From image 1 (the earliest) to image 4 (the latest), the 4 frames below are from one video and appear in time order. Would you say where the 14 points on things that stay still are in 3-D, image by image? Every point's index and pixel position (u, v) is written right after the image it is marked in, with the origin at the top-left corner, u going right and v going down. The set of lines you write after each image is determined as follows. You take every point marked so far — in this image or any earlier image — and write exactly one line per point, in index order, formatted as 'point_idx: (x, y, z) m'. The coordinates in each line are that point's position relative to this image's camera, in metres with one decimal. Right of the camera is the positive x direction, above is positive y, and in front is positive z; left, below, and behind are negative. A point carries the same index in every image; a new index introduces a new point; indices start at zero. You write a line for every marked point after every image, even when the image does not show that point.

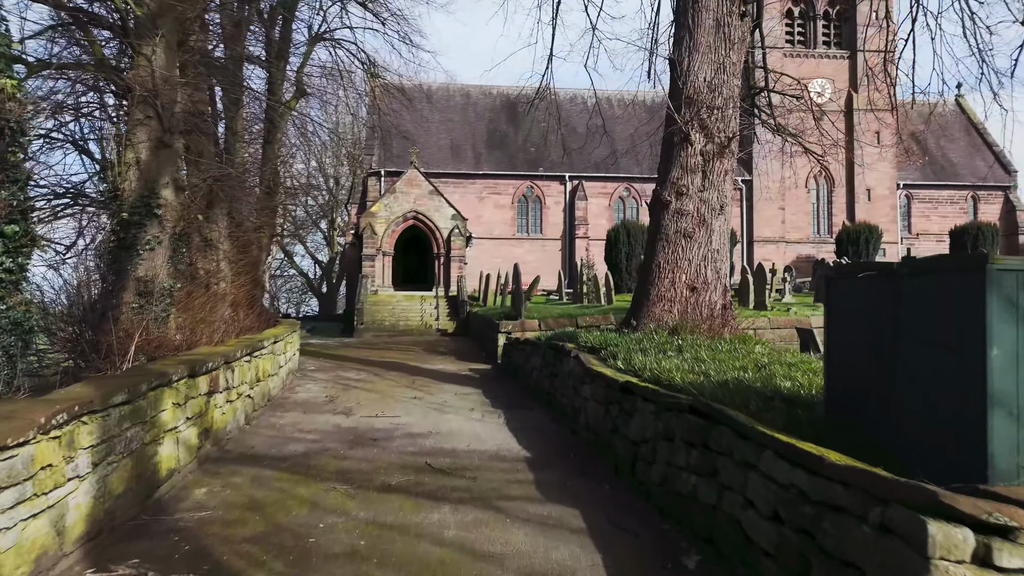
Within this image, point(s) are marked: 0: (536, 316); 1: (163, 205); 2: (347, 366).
0: (+0.4, -0.4, +10.6) m
1: (-3.3, +0.8, +6.8) m
2: (-2.2, -1.0, +9.4) m
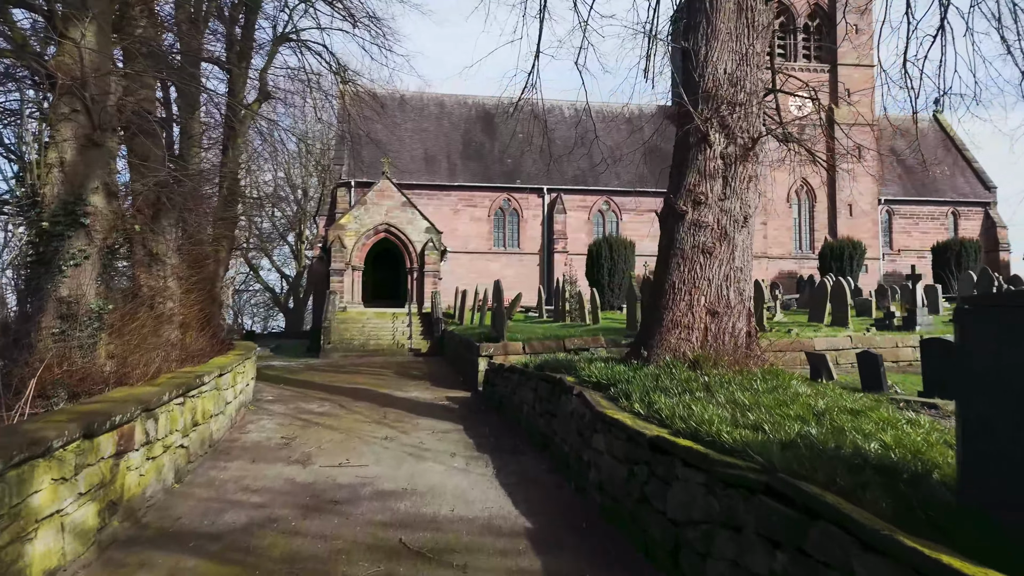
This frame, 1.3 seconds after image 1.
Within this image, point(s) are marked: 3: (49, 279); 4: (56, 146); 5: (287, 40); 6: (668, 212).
0: (+0.1, -0.7, +9.7) m
1: (-3.4, +0.6, +5.8) m
2: (-2.4, -1.3, +8.4) m
3: (-3.5, +0.1, +5.4) m
4: (-3.6, +1.1, +5.6) m
5: (-4.3, +4.7, +13.4) m
6: (+1.1, +0.5, +5.1) m
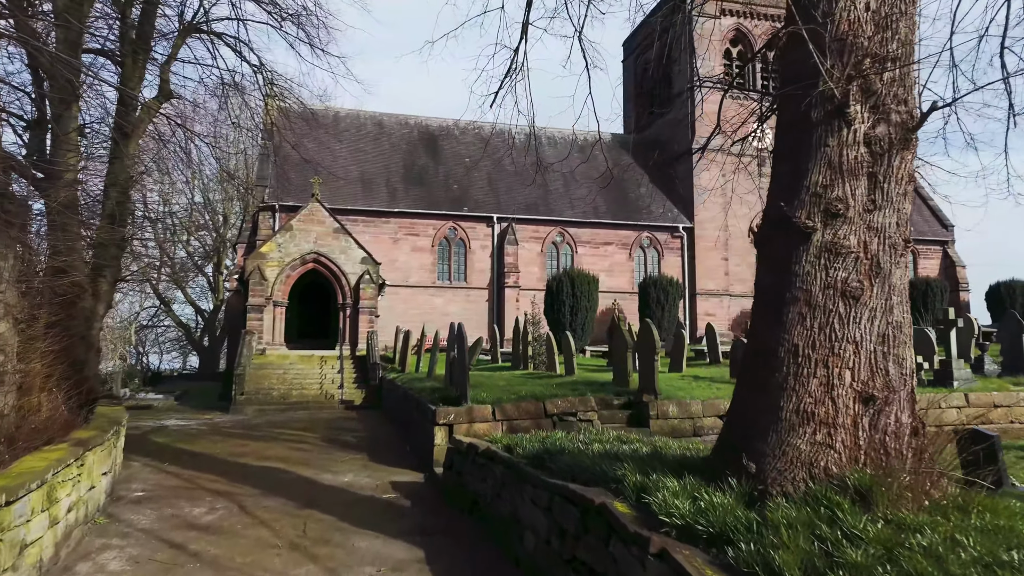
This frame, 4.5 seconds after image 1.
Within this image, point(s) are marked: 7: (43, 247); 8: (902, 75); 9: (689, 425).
0: (-0.3, -1.2, +7.6) m
1: (-3.4, +0.3, +3.4) m
2: (-2.7, -1.7, +6.1) m
3: (-3.5, -0.2, +3.0) m
4: (-3.6, +0.9, +3.3) m
5: (-5.0, +4.1, +11.2) m
6: (+1.2, +0.3, +3.1) m
7: (-4.4, +0.2, +6.3) m
8: (+1.7, +0.9, +3.1) m
9: (+1.8, -1.4, +7.3) m
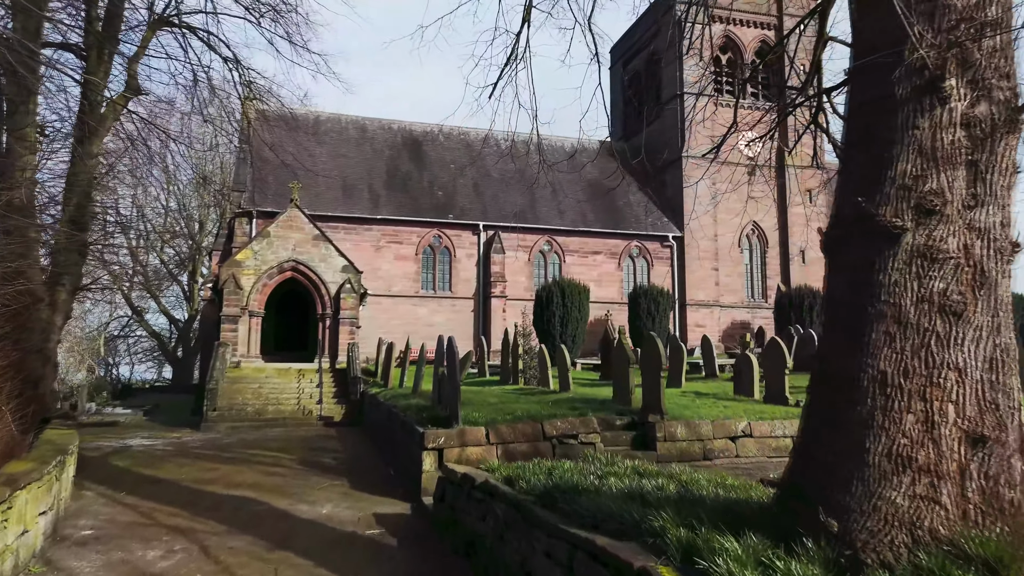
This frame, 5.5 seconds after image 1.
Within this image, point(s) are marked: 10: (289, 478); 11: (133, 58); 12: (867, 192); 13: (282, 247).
0: (-0.3, -1.3, +7.0) m
1: (-3.4, +0.3, +2.8) m
2: (-2.7, -1.8, +5.4) m
3: (-3.4, -0.2, +2.3) m
4: (-3.5, +0.8, +2.6) m
5: (-5.1, +3.9, +10.5) m
6: (+1.2, +0.2, +2.6) m
7: (-4.4, +0.1, +5.6) m
8: (+1.8, +0.9, +2.5) m
9: (+1.8, -1.5, +6.7) m
10: (-2.3, -1.9, +7.3) m
11: (-5.5, +3.3, +10.2) m
12: (+1.3, +0.3, +2.6) m
13: (-4.9, +0.9, +15.1) m
